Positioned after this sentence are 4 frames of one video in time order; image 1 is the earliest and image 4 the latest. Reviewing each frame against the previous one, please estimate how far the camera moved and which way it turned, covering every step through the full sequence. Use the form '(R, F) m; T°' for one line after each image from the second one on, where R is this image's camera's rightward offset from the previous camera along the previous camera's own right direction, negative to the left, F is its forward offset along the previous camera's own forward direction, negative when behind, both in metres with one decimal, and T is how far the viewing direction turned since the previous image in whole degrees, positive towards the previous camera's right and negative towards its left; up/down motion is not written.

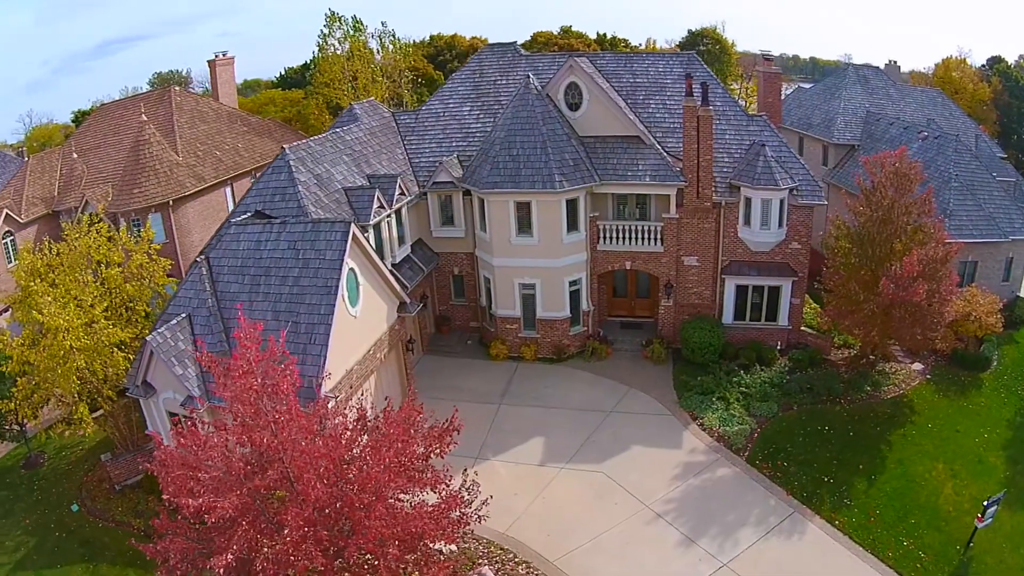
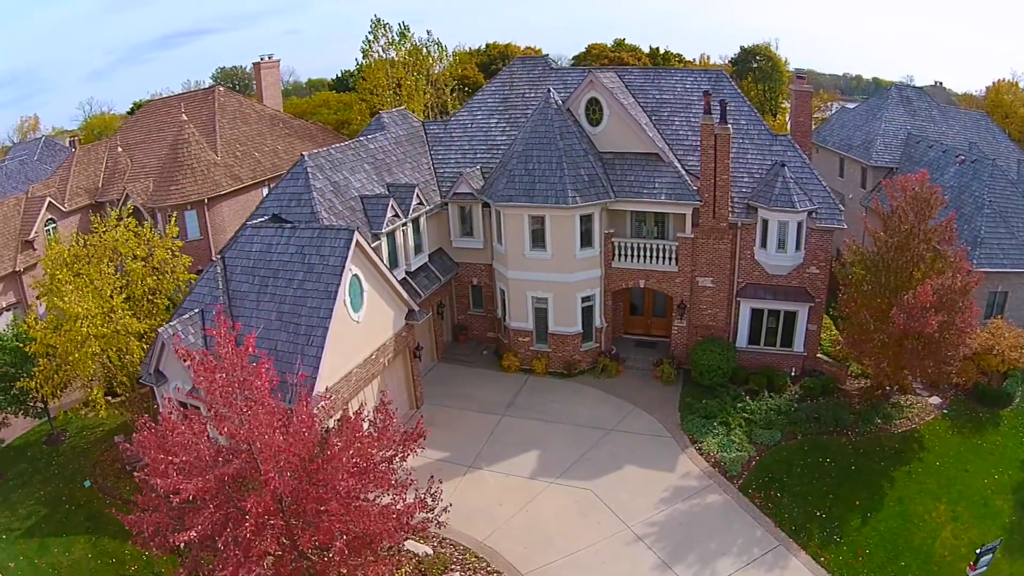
(+1.5, -0.1) m; -4°
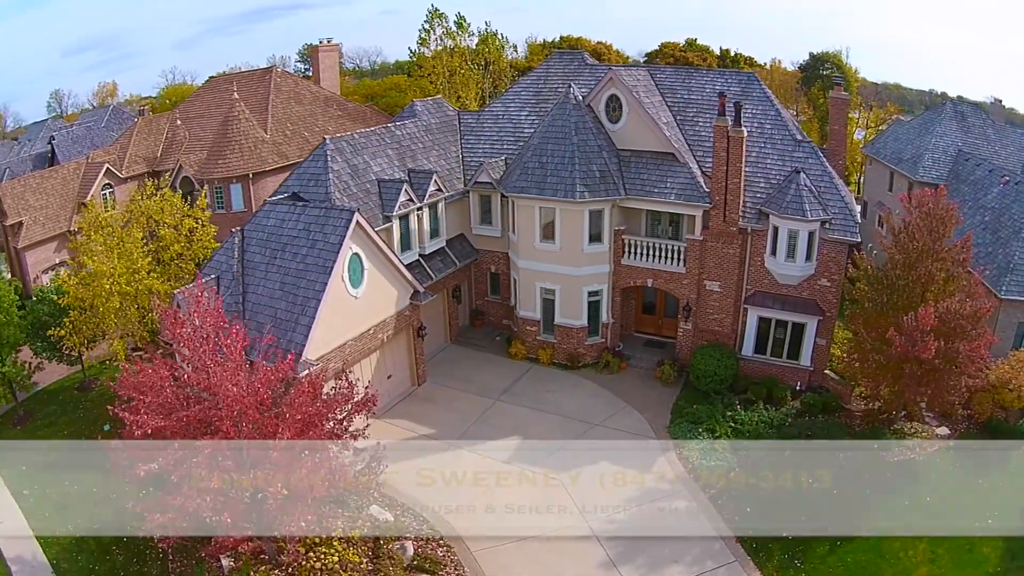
(+2.5, -0.4) m; -6°
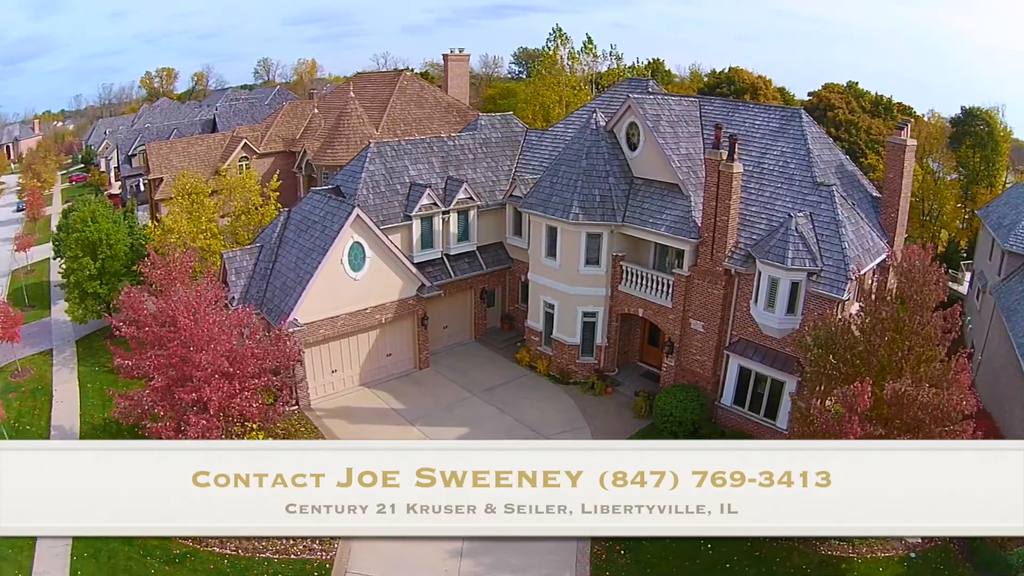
(+7.6, -0.8) m; -17°
